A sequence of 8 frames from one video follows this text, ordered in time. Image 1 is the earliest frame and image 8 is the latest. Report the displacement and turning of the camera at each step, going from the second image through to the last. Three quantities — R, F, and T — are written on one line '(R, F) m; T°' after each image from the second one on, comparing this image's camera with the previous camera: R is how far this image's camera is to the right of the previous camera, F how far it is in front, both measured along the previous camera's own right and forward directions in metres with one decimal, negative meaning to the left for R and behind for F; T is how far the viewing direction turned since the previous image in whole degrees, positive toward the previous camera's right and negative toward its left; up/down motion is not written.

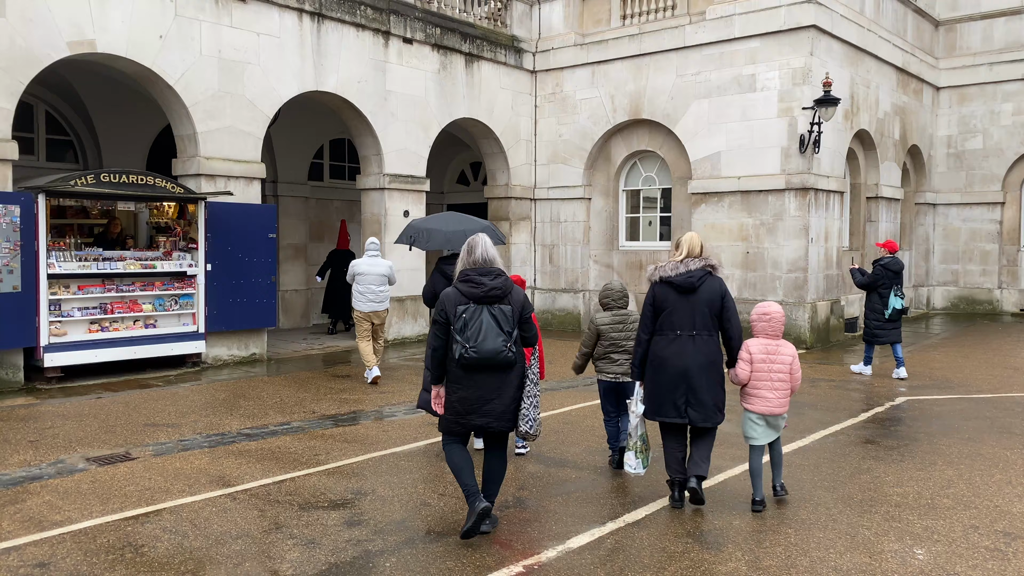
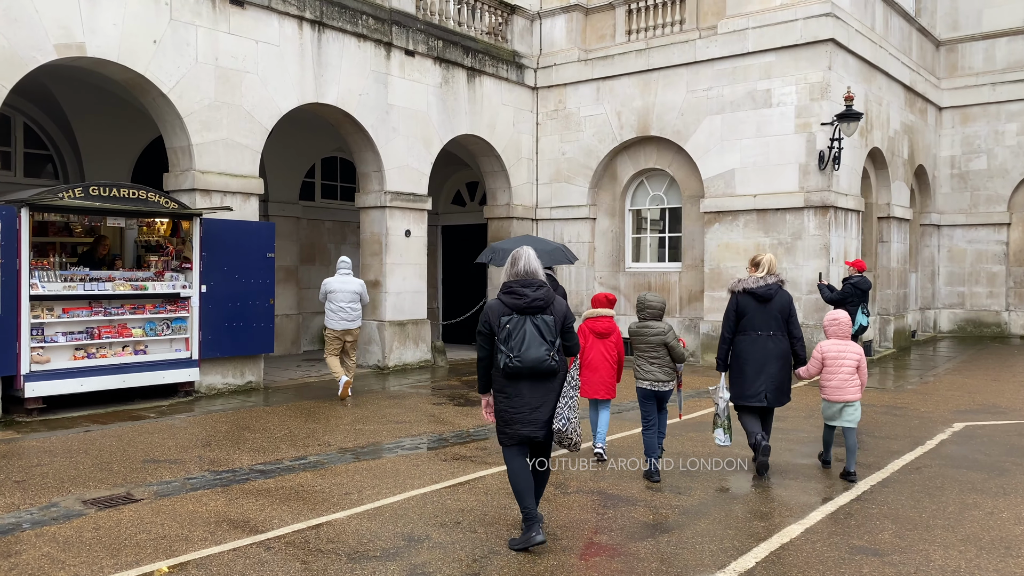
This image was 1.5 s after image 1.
(-0.5, +0.6) m; +2°
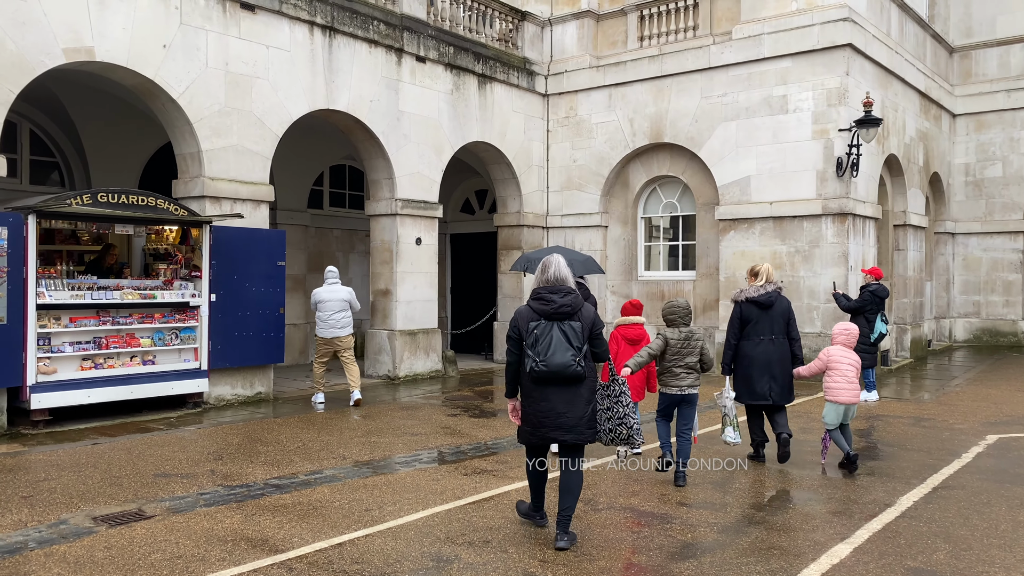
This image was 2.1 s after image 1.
(-0.2, +0.2) m; 0°
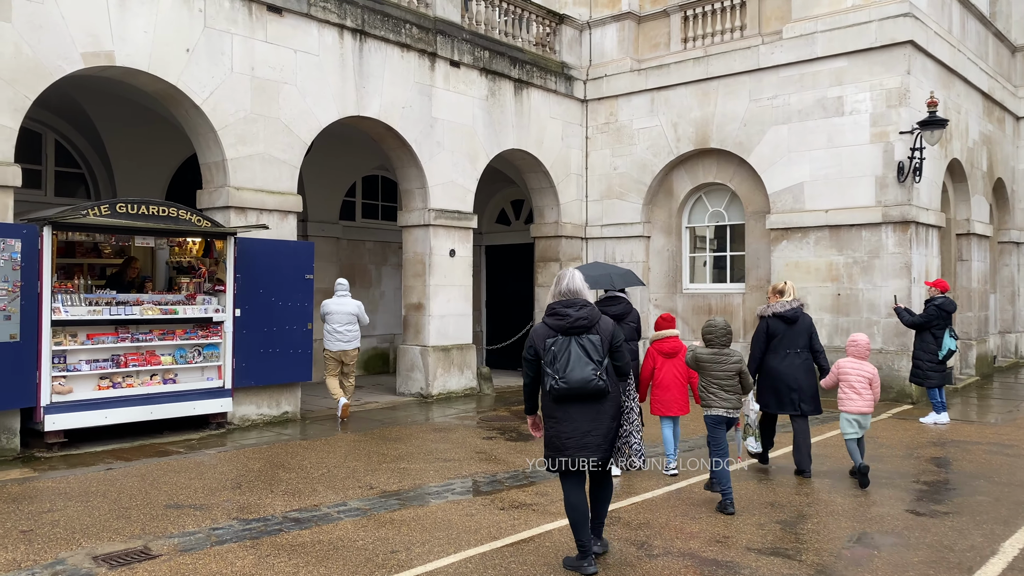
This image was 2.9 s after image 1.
(0.0, +0.5) m; -2°
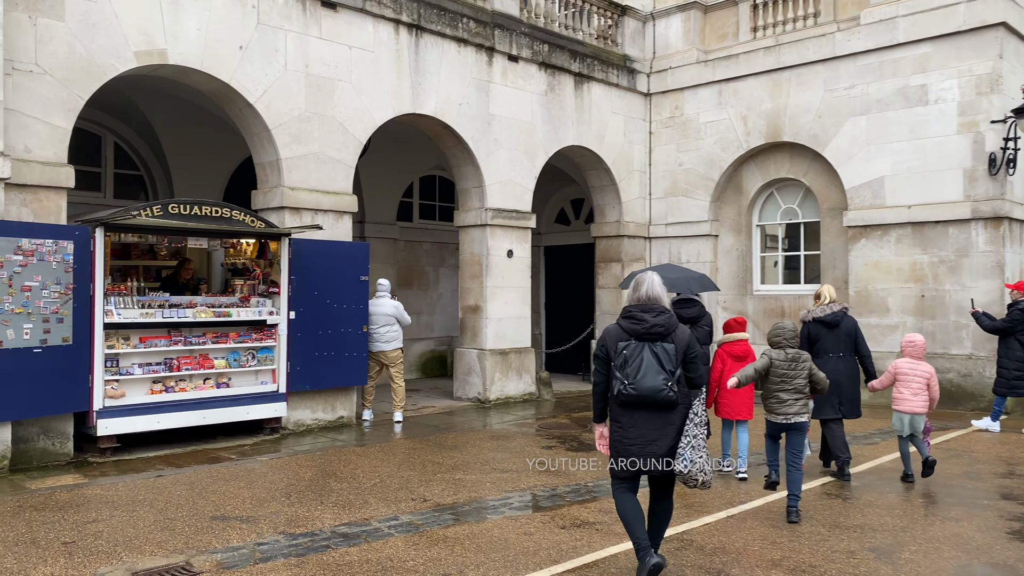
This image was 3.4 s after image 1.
(0.0, +0.4) m; -4°
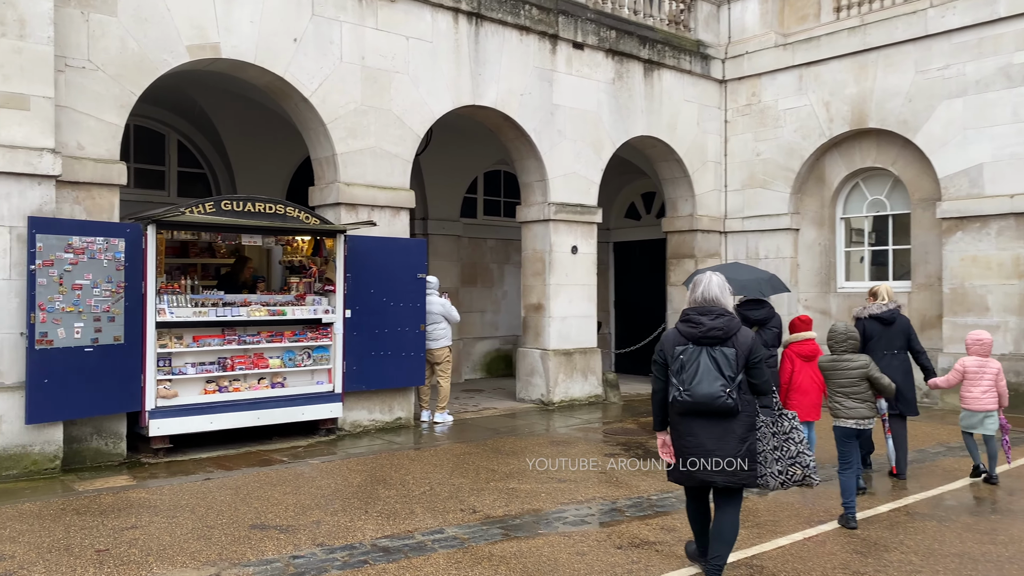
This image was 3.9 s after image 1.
(+0.1, +0.4) m; -5°
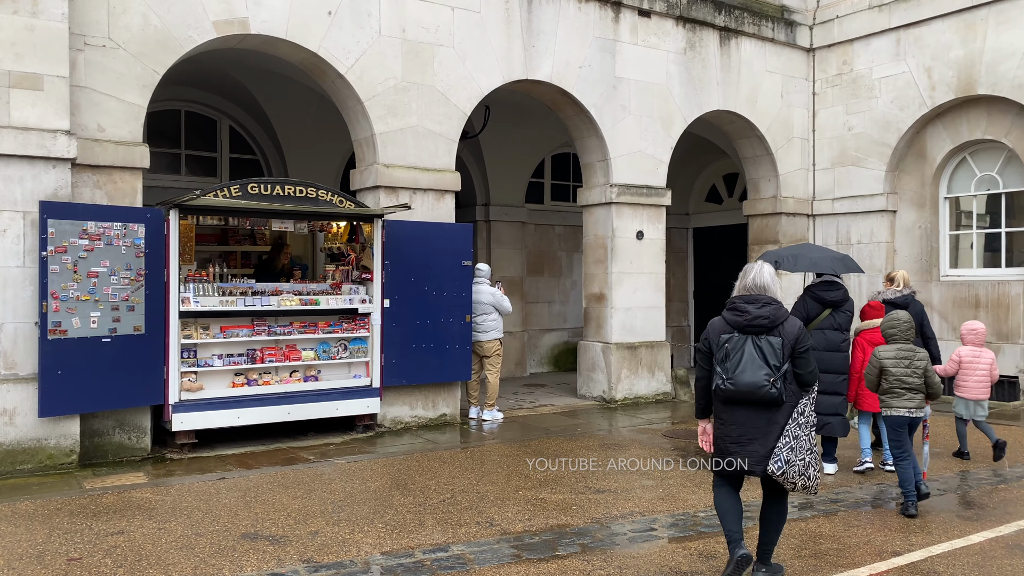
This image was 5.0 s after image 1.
(+0.4, +0.7) m; -7°
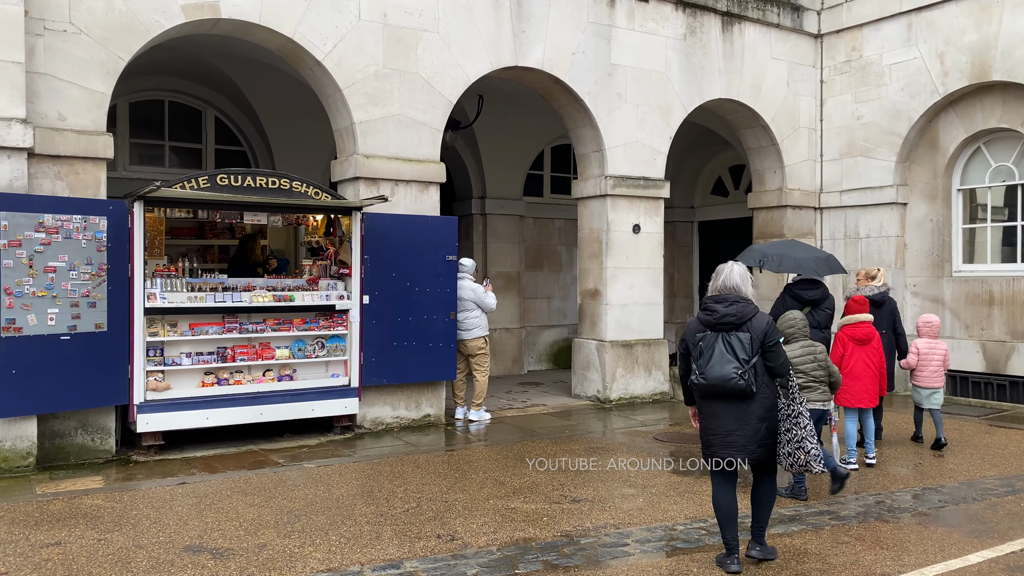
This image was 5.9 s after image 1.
(+0.3, +0.3) m; -1°
